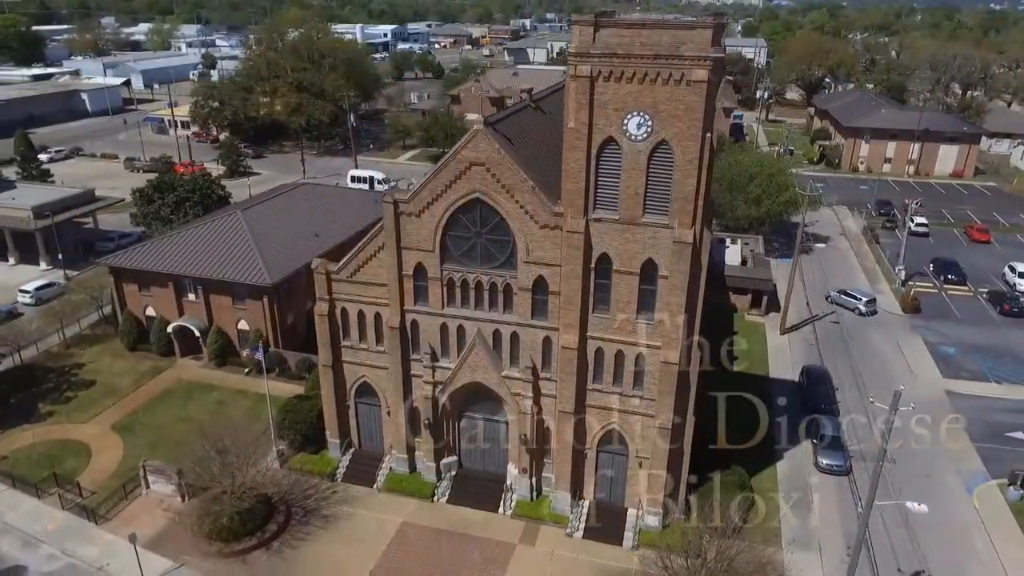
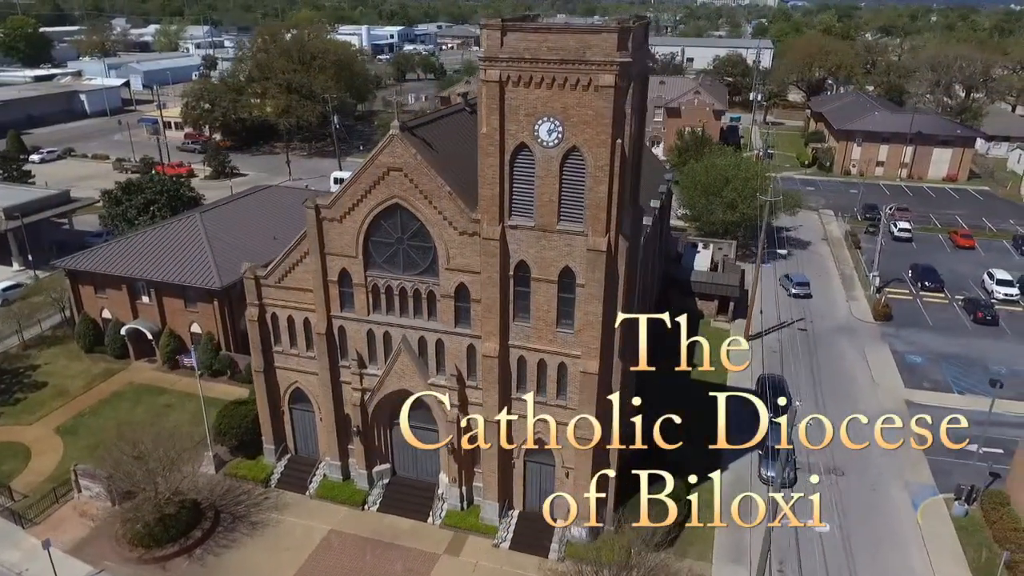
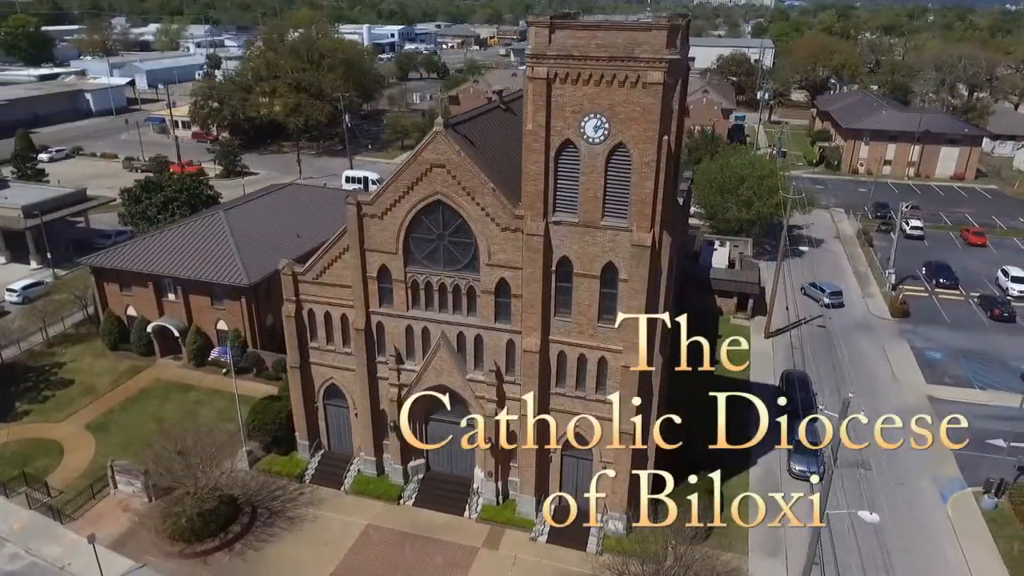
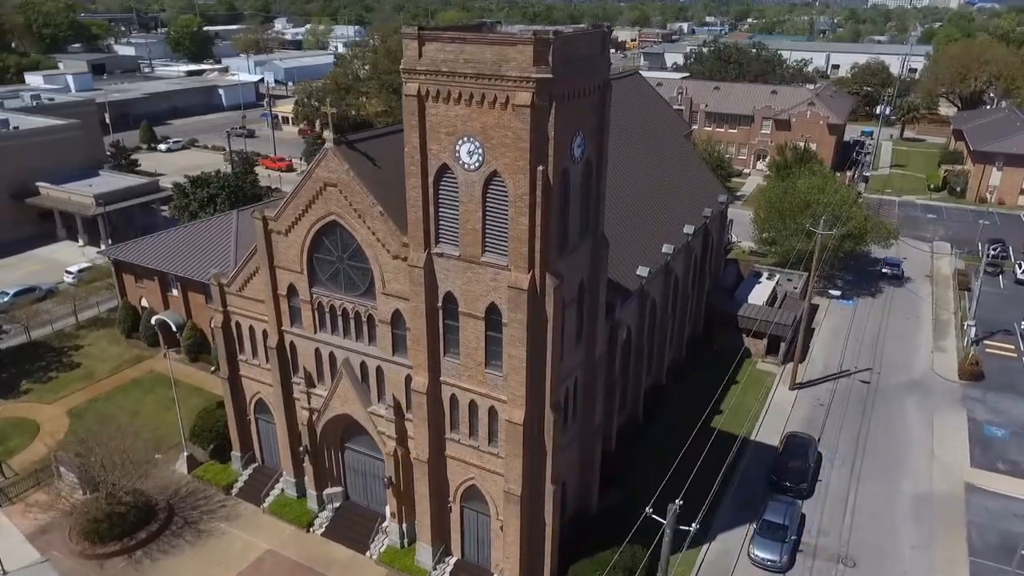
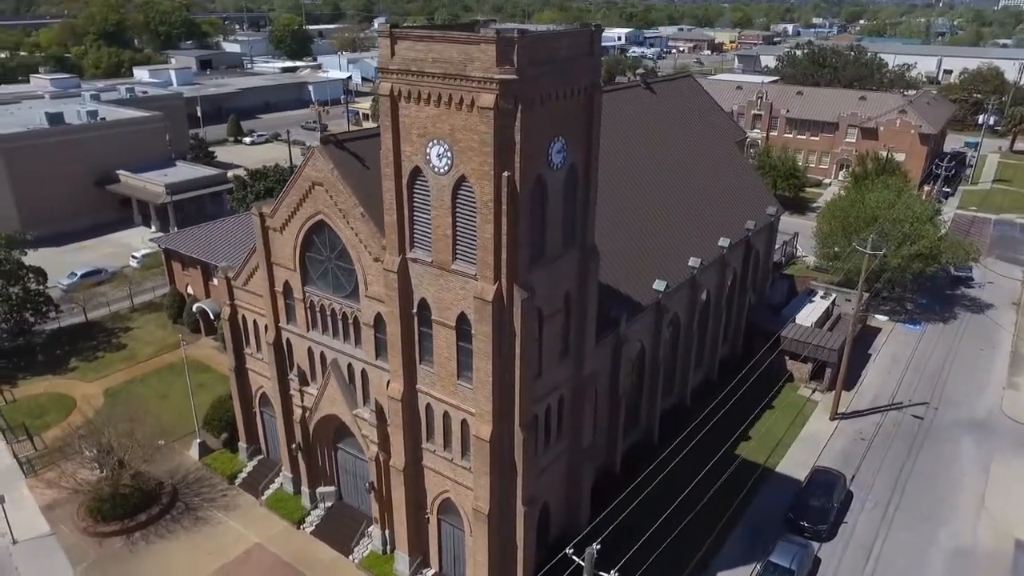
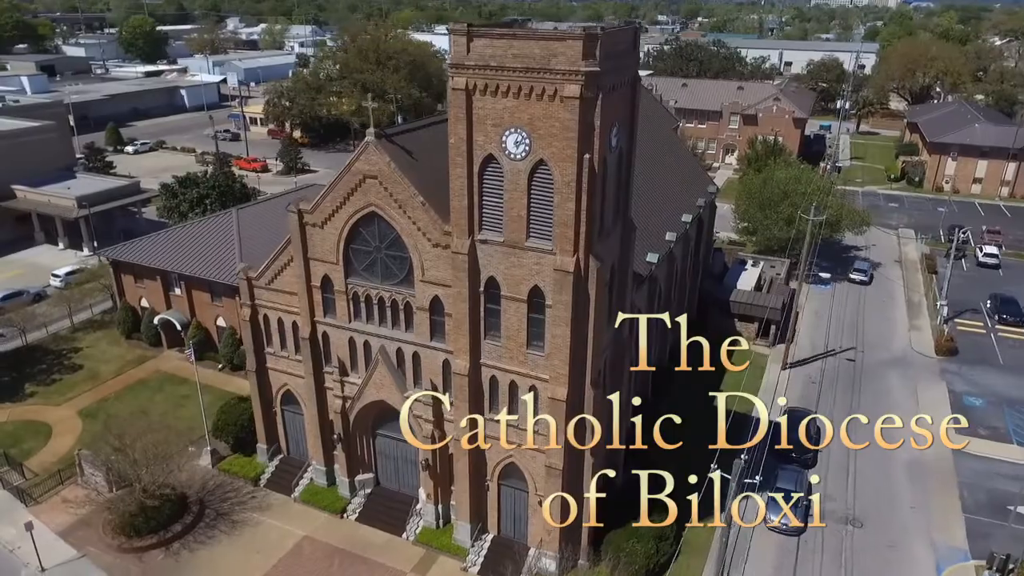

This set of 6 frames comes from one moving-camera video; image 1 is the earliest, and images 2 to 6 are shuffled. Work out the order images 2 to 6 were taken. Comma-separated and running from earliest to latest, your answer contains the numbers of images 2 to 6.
3, 2, 6, 4, 5
